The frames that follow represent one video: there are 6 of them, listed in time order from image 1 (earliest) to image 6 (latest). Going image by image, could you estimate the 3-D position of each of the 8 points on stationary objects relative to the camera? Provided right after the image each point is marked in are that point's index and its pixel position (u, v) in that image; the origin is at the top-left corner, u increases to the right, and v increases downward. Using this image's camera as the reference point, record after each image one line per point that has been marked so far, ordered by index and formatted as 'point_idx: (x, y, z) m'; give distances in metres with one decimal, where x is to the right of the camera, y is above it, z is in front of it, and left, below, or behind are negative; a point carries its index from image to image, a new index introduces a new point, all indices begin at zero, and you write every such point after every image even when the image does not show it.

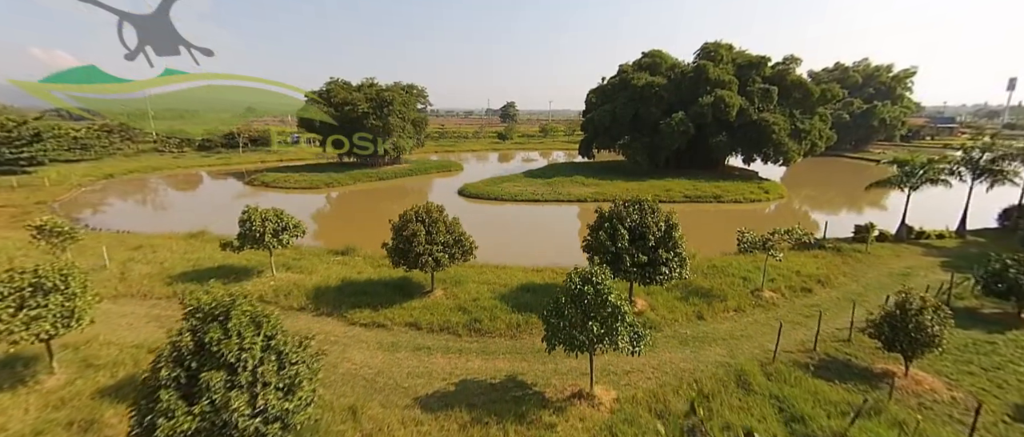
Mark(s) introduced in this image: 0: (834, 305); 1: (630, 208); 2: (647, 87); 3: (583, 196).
0: (+5.3, -1.4, +6.7) m
1: (+1.8, +0.2, +6.2) m
2: (+6.4, +6.2, +19.2) m
3: (+2.8, +0.9, +16.7) m
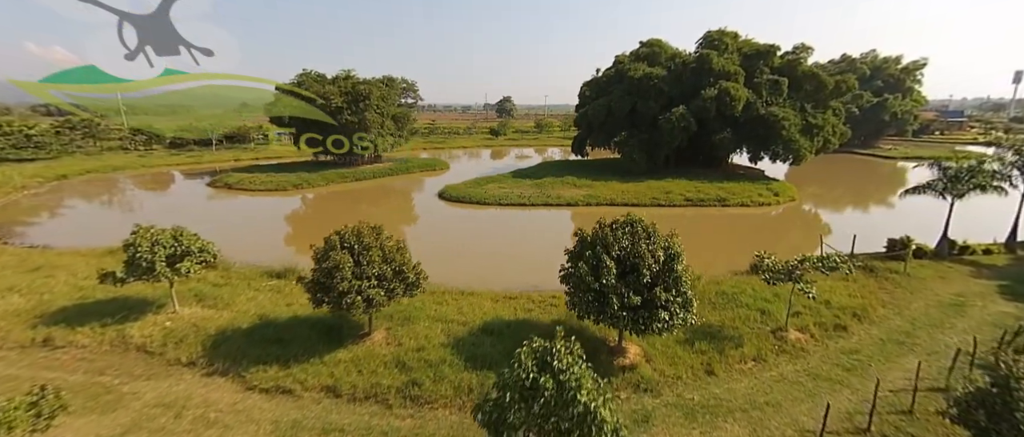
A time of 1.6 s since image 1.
0: (+4.8, -1.7, +5.3) m
1: (+1.3, -0.2, +4.8) m
2: (+5.8, +6.1, +17.7) m
3: (+2.2, +0.7, +15.2) m
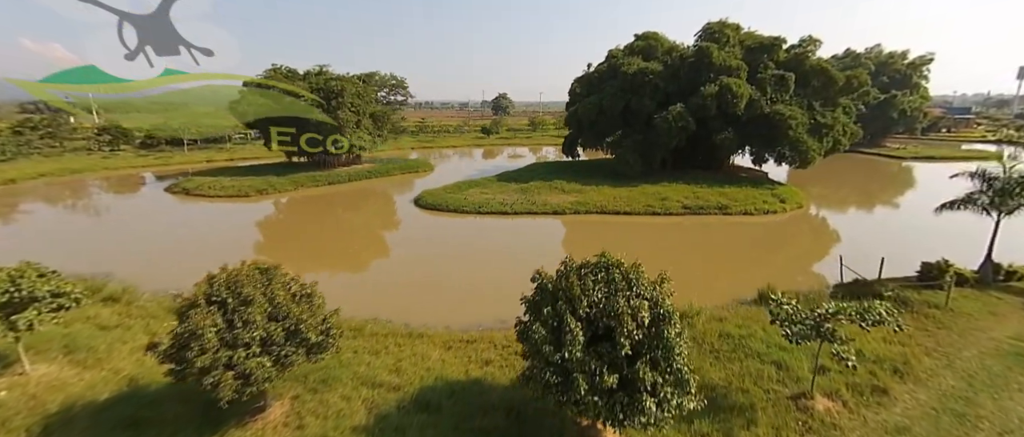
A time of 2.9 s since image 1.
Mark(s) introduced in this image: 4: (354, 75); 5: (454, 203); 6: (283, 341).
0: (+4.2, -2.1, +4.0) m
1: (+0.7, -0.5, +3.5) m
2: (+5.1, +5.8, +16.3) m
3: (+1.6, +0.4, +13.9) m
4: (-7.9, +6.9, +19.8) m
5: (-2.1, +0.5, +14.3) m
6: (-2.1, -1.1, +3.7) m
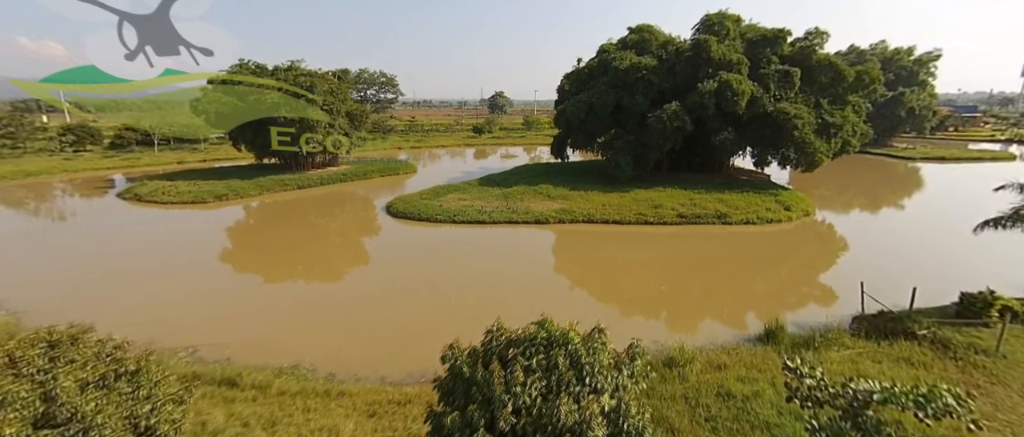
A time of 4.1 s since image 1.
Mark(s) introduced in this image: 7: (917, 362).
0: (+3.6, -2.4, +2.8) m
1: (0.0, -0.9, +2.3) m
2: (+4.5, +5.5, +15.1) m
3: (+1.0, +0.1, +12.7) m
4: (-8.5, +6.6, +18.6) m
5: (-2.8, +0.2, +13.1) m
6: (-2.7, -1.4, +2.5) m
7: (+5.0, -1.8, +5.0) m
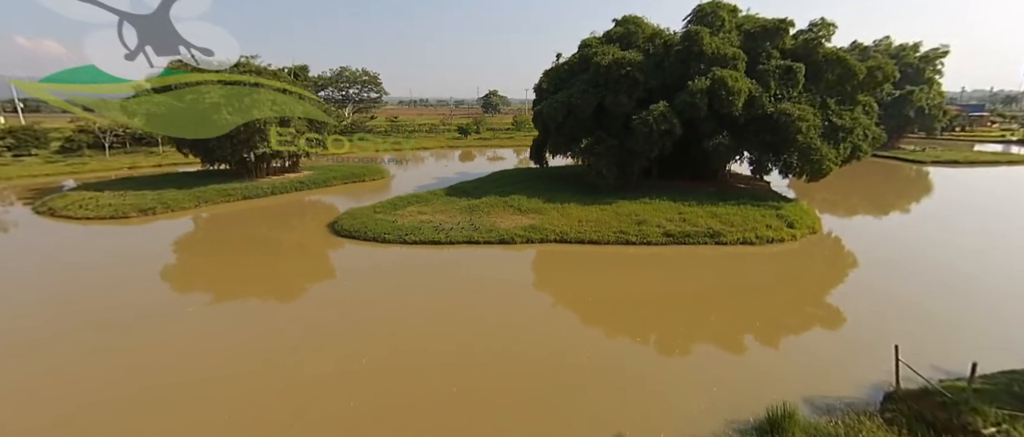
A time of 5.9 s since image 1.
0: (+2.6, -2.9, +1.2) m
1: (-0.9, -1.4, +0.7) m
2: (+3.4, +5.1, +13.5) m
3: (-0.1, -0.4, +11.1) m
4: (-9.6, +6.1, +16.9) m
5: (-3.8, -0.3, +11.4) m
6: (-3.7, -1.9, +0.8) m
7: (+4.0, -2.3, +3.3) m
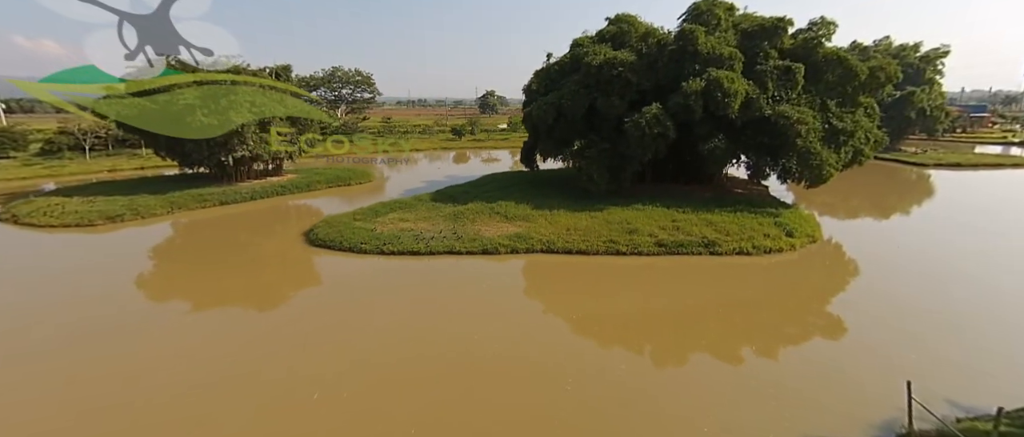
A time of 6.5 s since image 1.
0: (+2.2, -3.1, +0.6) m
1: (-1.3, -1.6, +0.1) m
2: (+3.0, +4.8, +12.9) m
3: (-0.5, -0.6, +10.5) m
4: (-10.0, +5.9, +16.3) m
5: (-4.2, -0.5, +10.8) m
6: (-4.1, -2.2, +0.3) m
7: (+3.6, -2.5, +2.8) m
